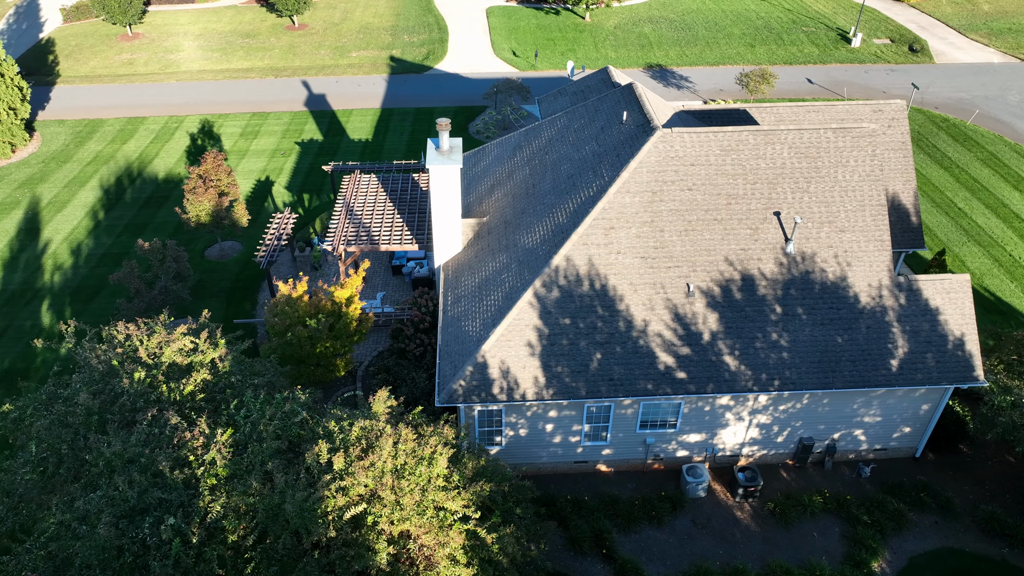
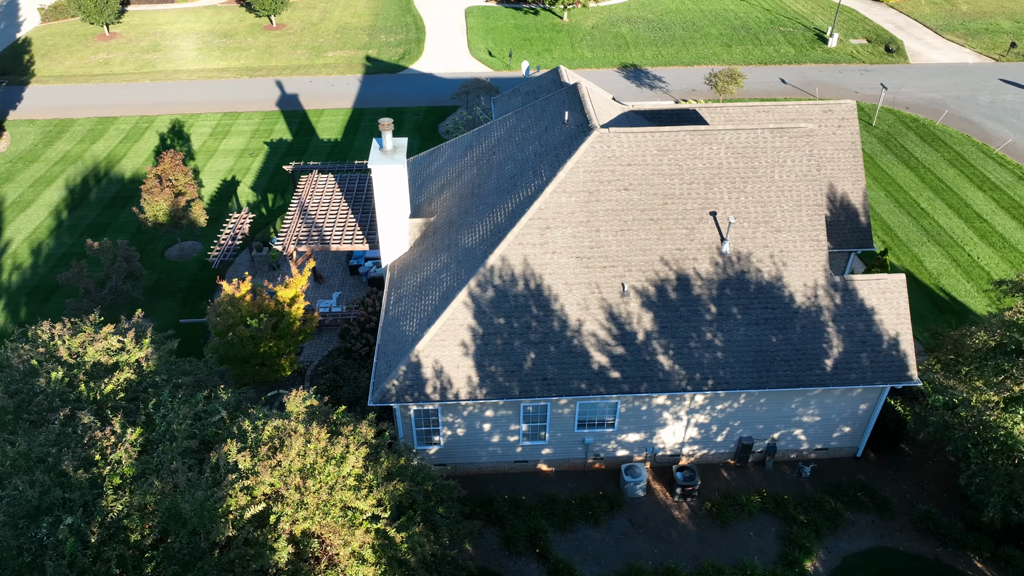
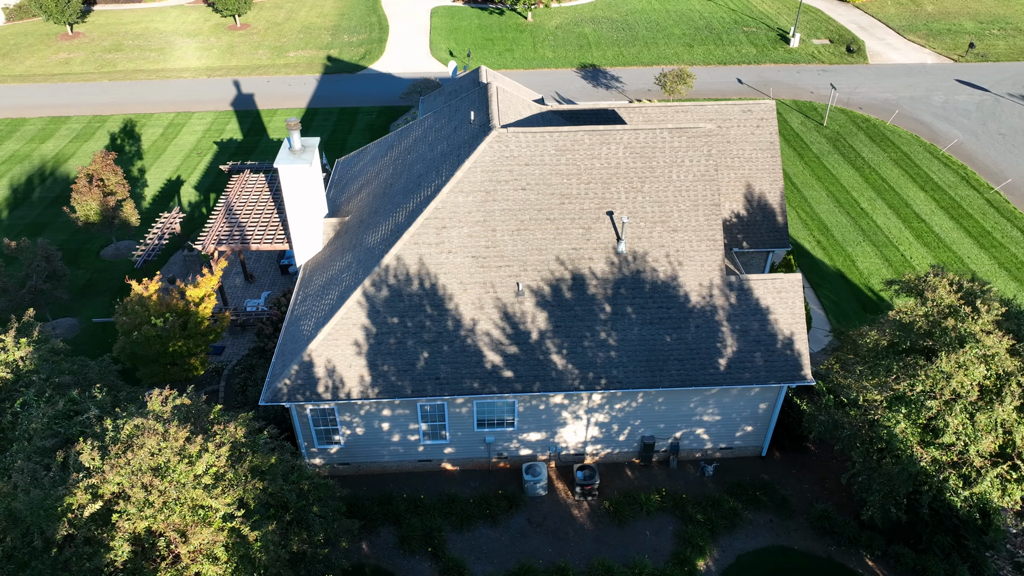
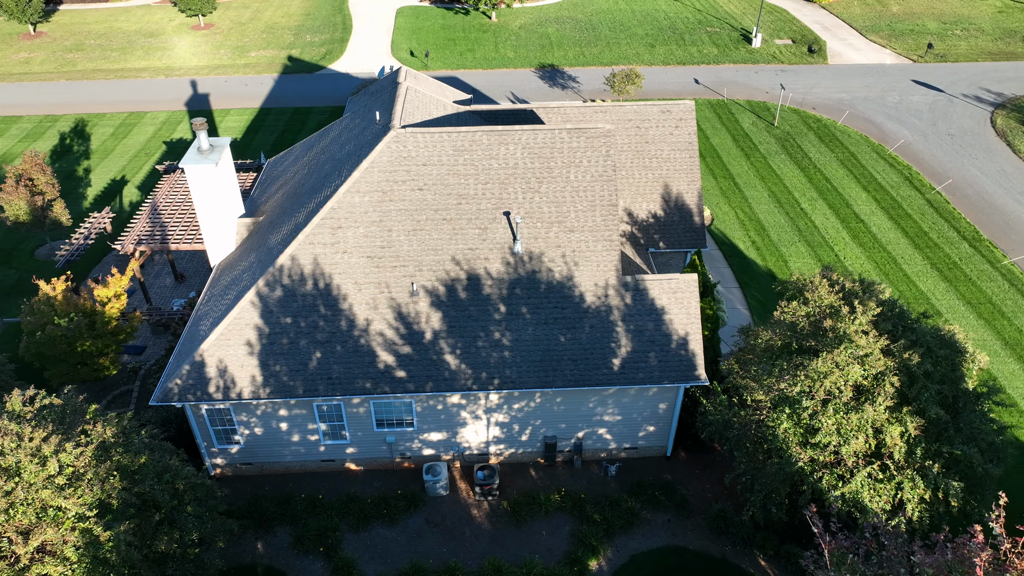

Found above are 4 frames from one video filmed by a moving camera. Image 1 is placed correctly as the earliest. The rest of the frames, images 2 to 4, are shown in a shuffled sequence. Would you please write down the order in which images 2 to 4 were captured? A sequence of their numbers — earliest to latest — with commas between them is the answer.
2, 3, 4
